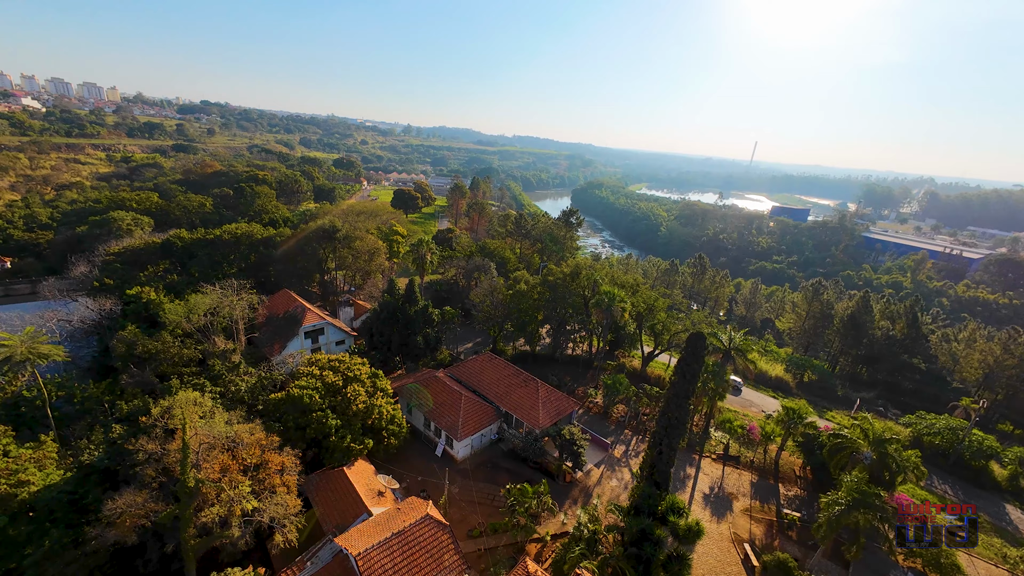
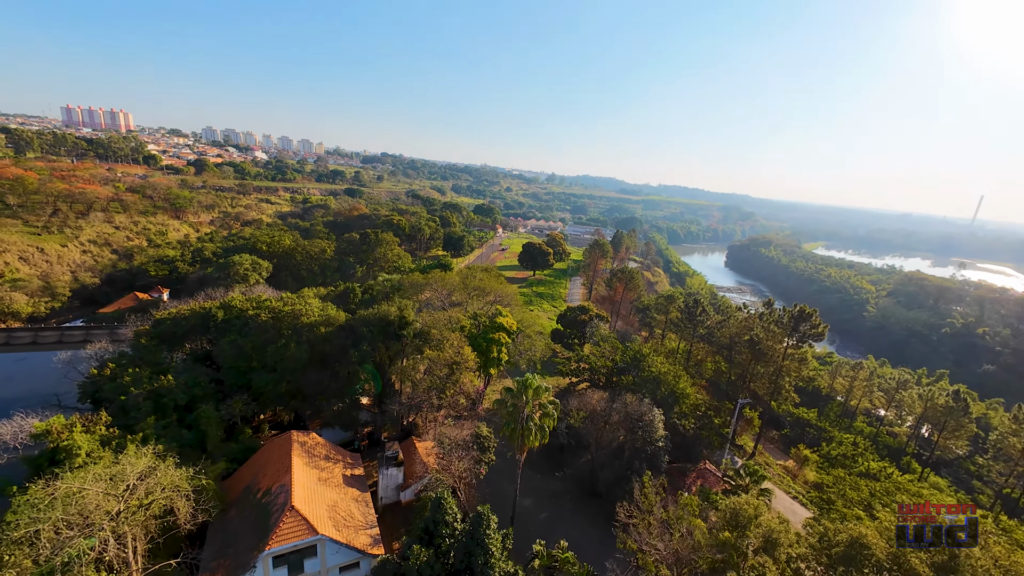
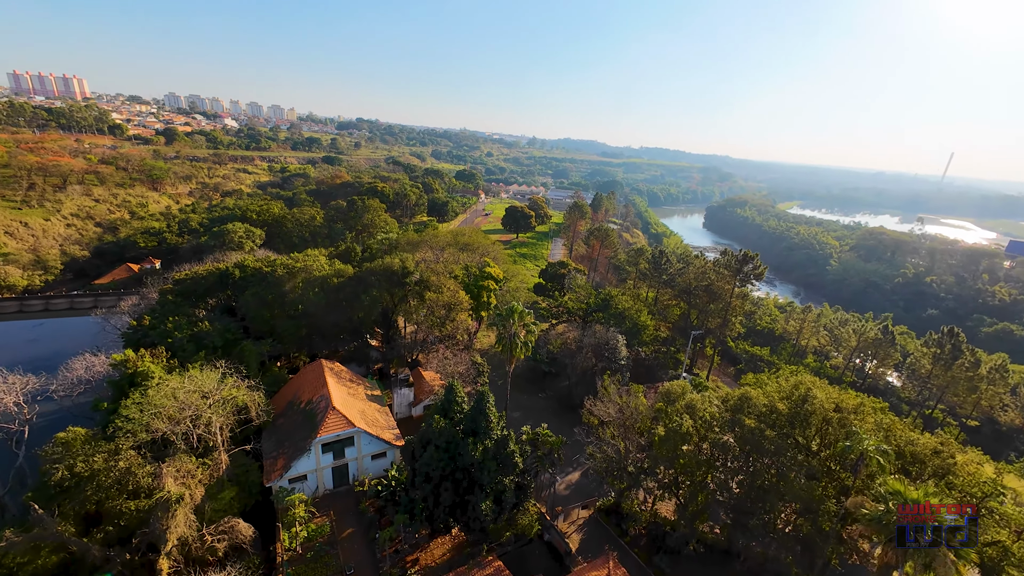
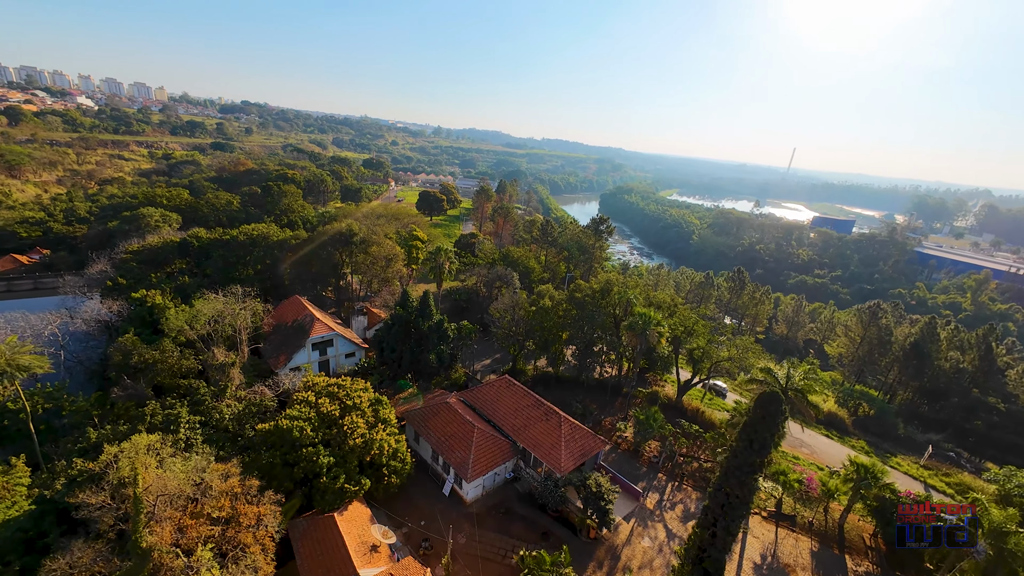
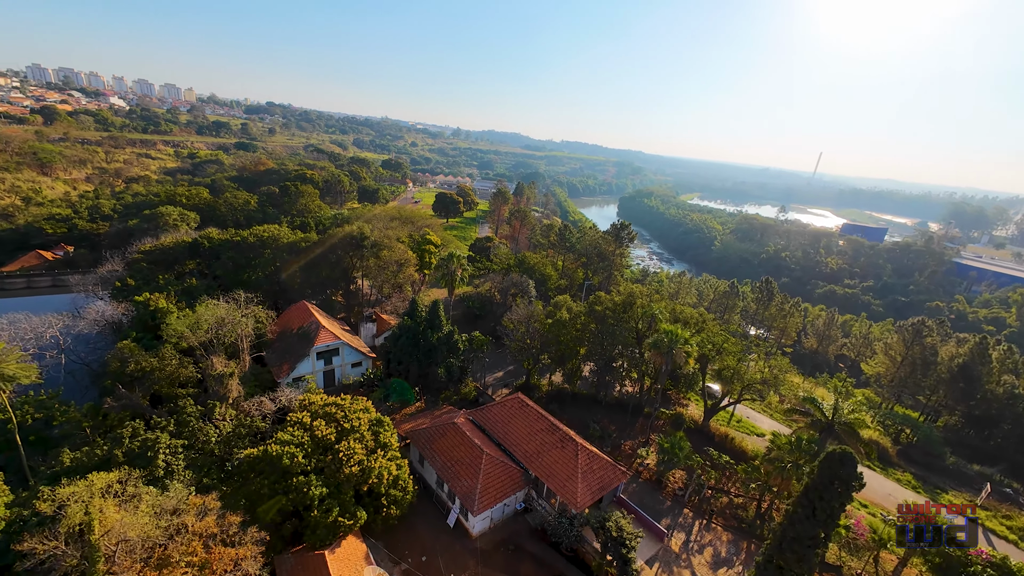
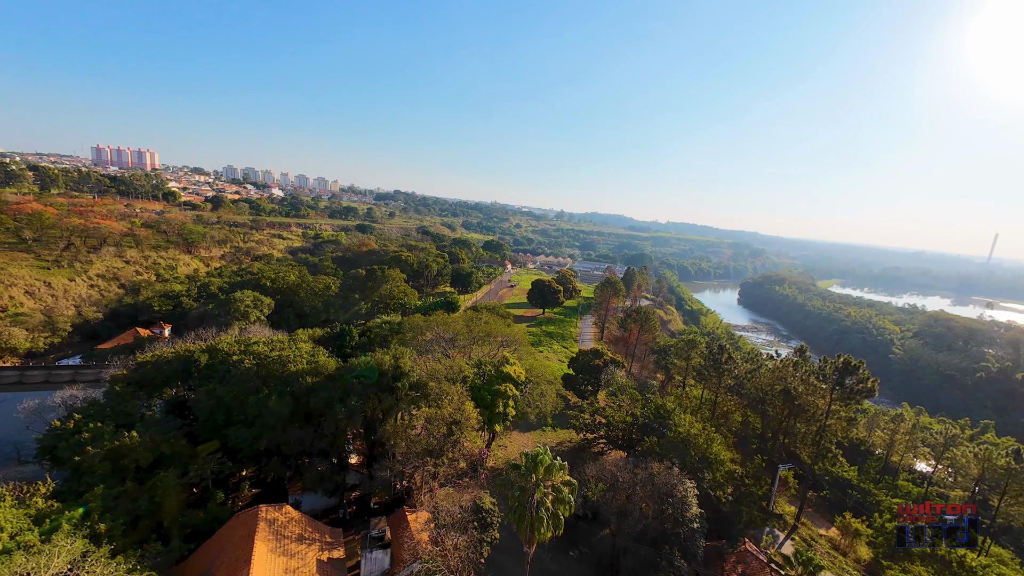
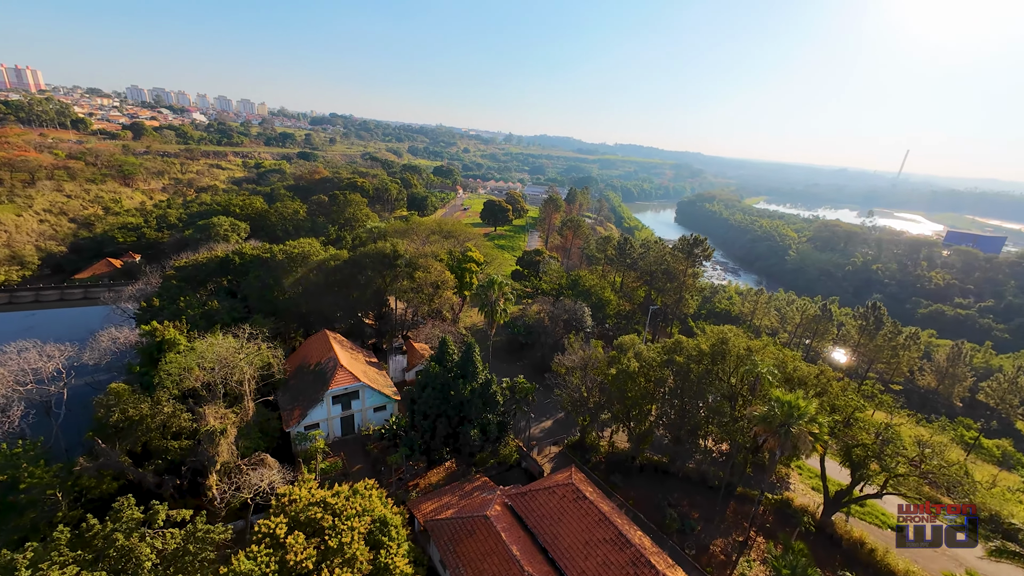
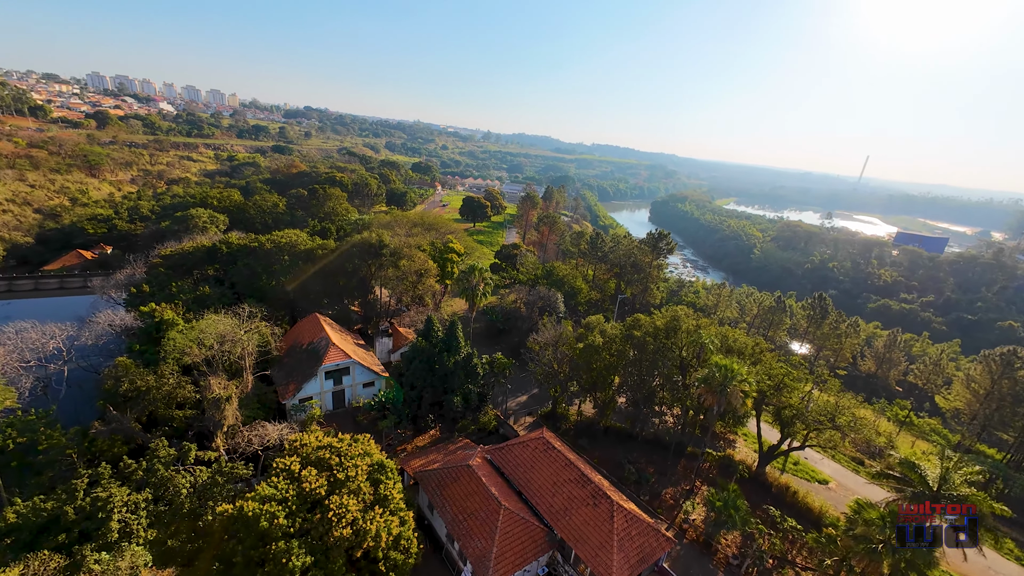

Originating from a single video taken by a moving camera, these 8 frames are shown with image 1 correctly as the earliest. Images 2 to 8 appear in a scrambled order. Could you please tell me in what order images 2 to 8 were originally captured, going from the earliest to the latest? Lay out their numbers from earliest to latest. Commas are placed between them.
4, 5, 8, 7, 3, 2, 6
